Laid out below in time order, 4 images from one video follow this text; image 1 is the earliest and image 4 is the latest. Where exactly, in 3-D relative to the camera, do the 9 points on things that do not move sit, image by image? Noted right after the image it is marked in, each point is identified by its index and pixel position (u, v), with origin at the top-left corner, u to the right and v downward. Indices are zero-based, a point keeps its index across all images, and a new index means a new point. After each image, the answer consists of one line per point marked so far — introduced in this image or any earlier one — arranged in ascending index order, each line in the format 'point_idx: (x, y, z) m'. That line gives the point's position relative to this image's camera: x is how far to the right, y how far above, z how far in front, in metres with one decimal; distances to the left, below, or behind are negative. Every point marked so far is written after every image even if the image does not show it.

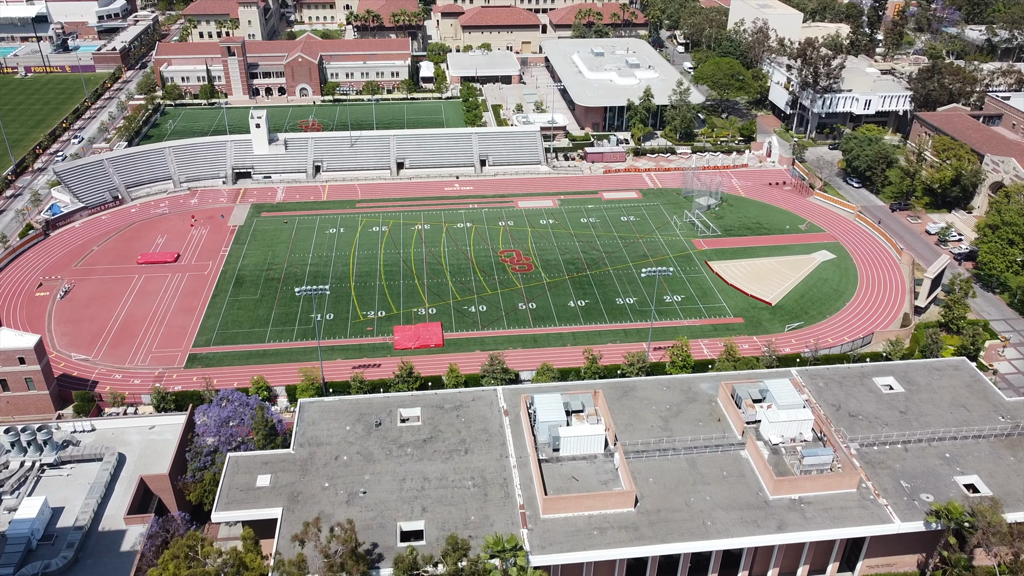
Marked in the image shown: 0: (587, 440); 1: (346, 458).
0: (+1.5, -3.1, +17.4) m
1: (-3.4, -3.5, +17.5) m
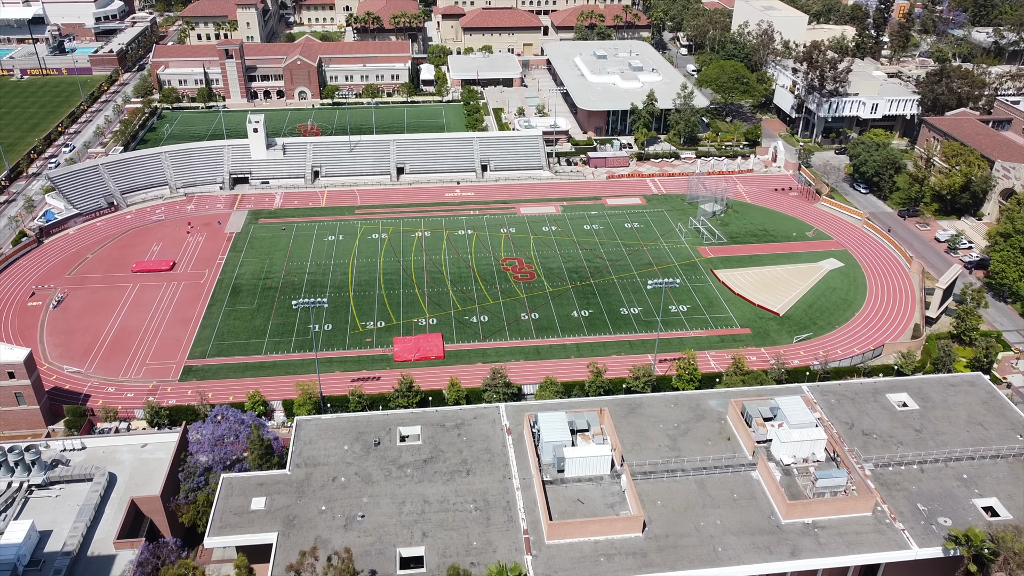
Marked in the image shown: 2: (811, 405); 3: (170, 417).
0: (+1.6, -3.4, +16.8) m
1: (-3.4, -3.8, +16.9) m
2: (+6.8, -2.6, +19.2) m
3: (-8.0, -3.0, +20.0) m
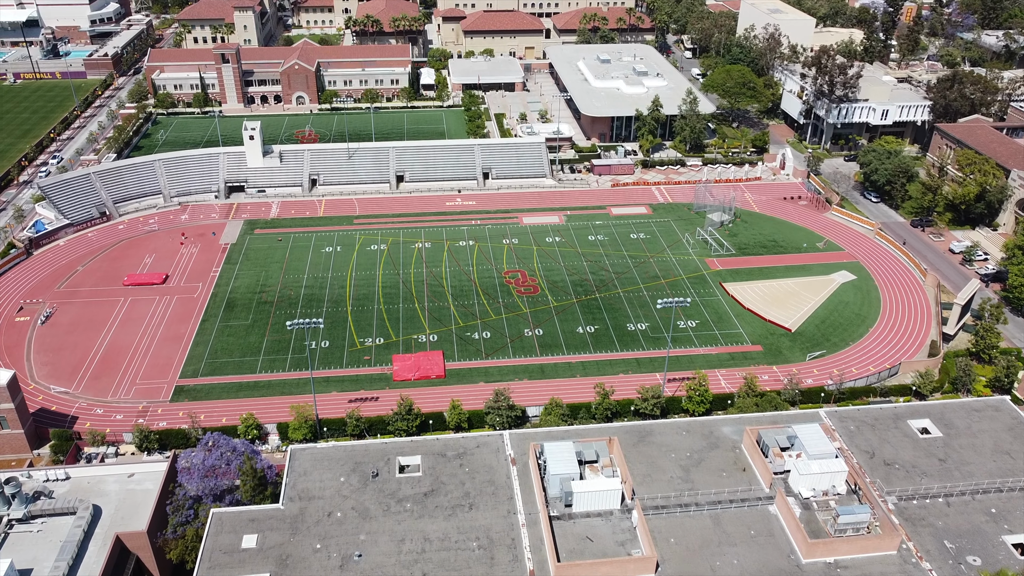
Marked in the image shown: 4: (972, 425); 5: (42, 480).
0: (+1.7, -3.9, +15.9) m
1: (-3.3, -4.3, +16.1) m
2: (+6.9, -3.1, +18.4) m
3: (-7.9, -3.5, +19.1) m
4: (+10.4, -3.1, +19.1) m
5: (-9.8, -4.0, +17.8) m
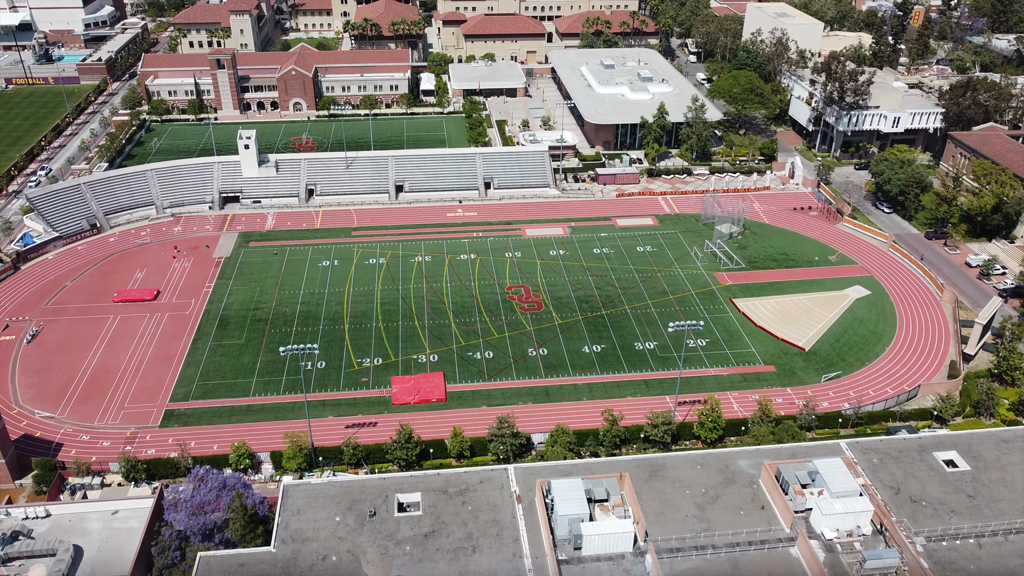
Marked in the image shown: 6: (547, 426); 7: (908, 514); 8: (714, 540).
0: (+1.8, -4.4, +15.0) m
1: (-3.2, -4.8, +15.1) m
2: (+7.0, -3.7, +17.4) m
3: (-7.8, -4.0, +18.1) m
4: (+10.5, -3.6, +18.2) m
5: (-9.7, -4.5, +16.8) m
6: (+0.8, -3.2, +19.6) m
7: (+7.6, -4.3, +16.3) m
8: (+3.7, -4.6, +15.6) m
